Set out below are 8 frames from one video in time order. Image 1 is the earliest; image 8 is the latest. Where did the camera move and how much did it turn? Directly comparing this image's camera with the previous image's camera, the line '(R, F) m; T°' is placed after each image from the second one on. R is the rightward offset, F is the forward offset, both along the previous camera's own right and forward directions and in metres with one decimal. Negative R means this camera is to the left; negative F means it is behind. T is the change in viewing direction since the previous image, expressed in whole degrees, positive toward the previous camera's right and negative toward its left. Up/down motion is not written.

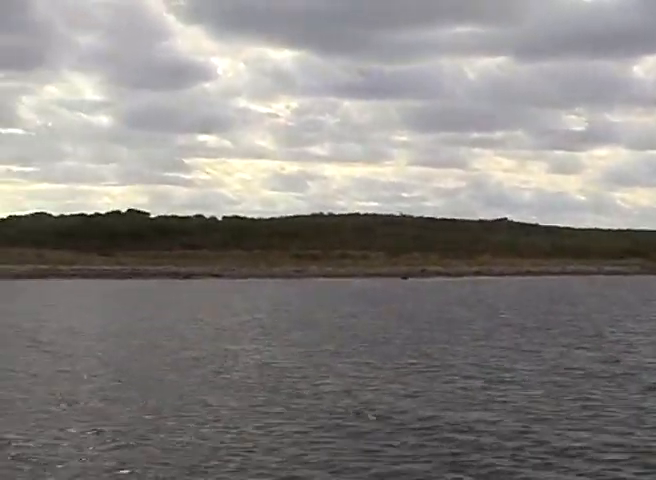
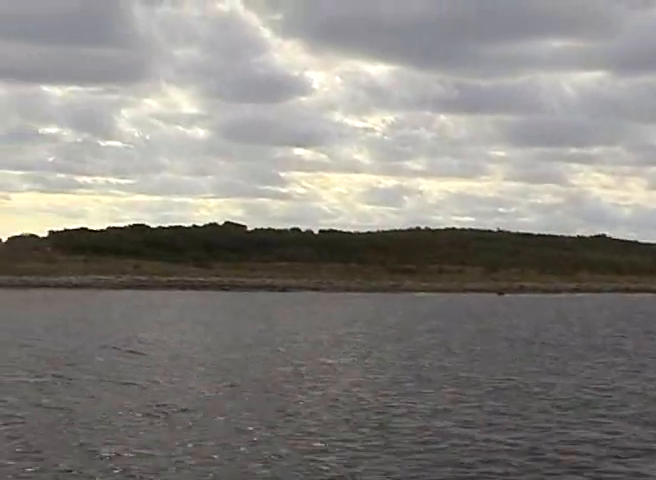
(+0.1, +0.3) m; -4°
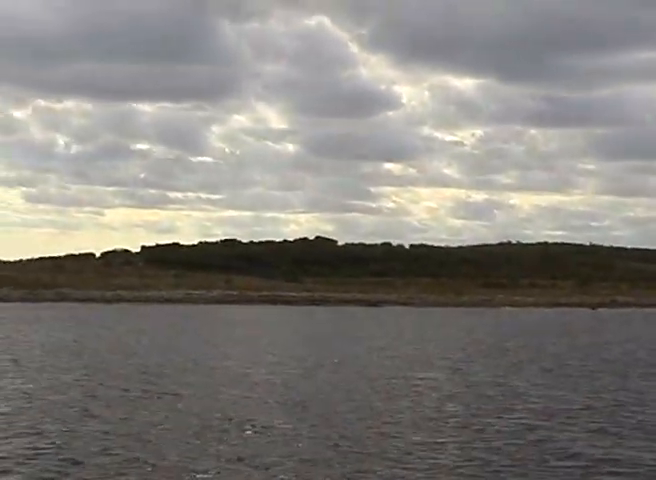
(+1.0, +0.6) m; -4°
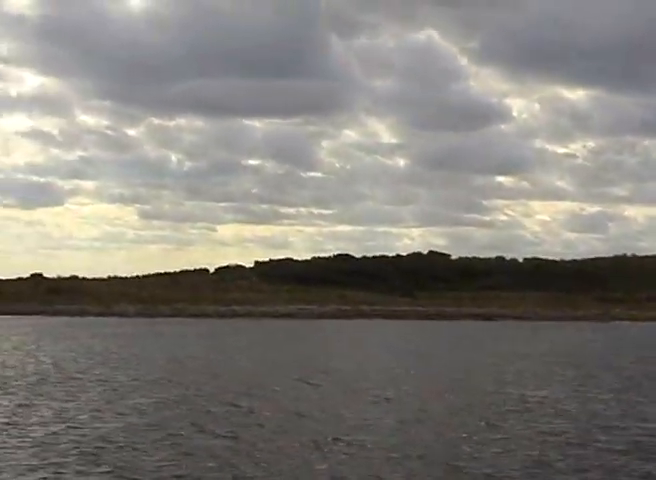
(+0.3, +0.2) m; -4°
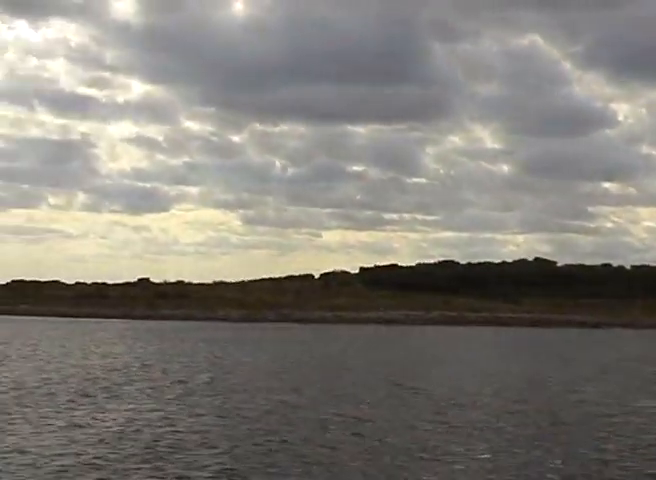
(-0.1, +0.1) m; -4°
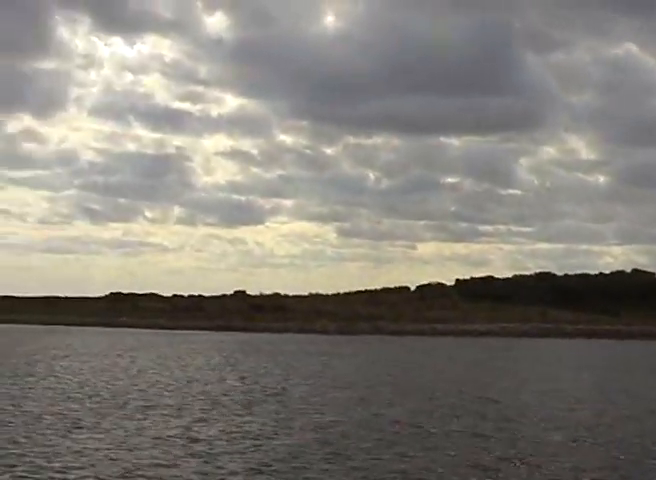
(-0.3, +0.3) m; -4°
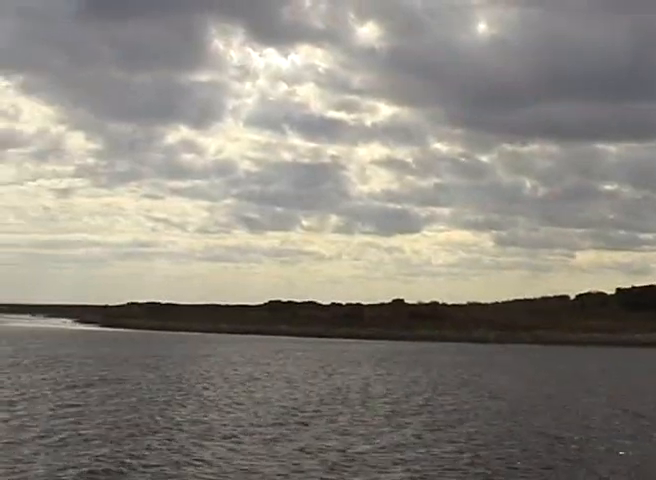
(-0.4, +0.1) m; -6°
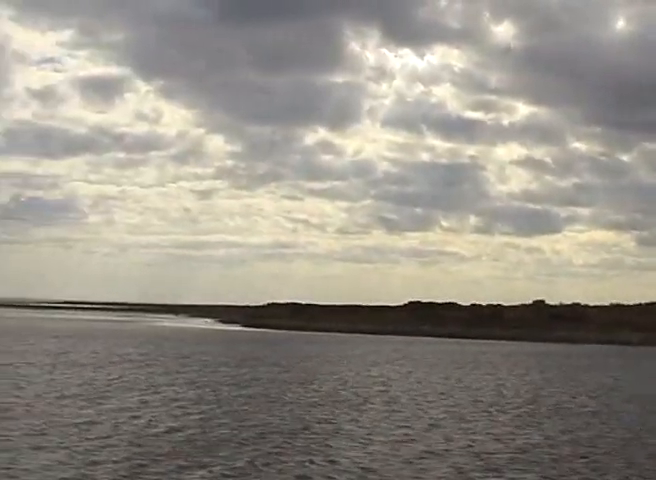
(-0.2, 0.0) m; -5°
